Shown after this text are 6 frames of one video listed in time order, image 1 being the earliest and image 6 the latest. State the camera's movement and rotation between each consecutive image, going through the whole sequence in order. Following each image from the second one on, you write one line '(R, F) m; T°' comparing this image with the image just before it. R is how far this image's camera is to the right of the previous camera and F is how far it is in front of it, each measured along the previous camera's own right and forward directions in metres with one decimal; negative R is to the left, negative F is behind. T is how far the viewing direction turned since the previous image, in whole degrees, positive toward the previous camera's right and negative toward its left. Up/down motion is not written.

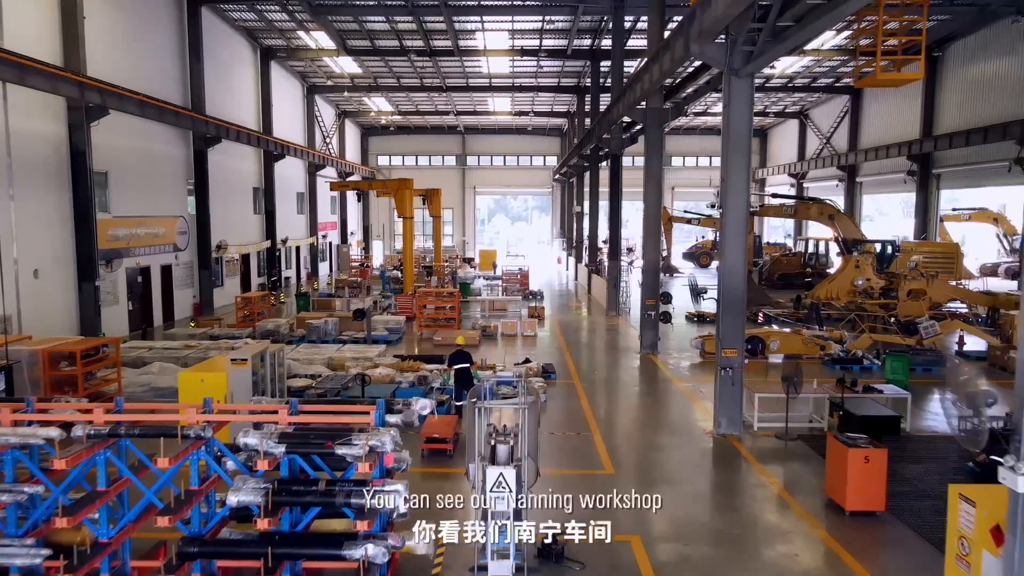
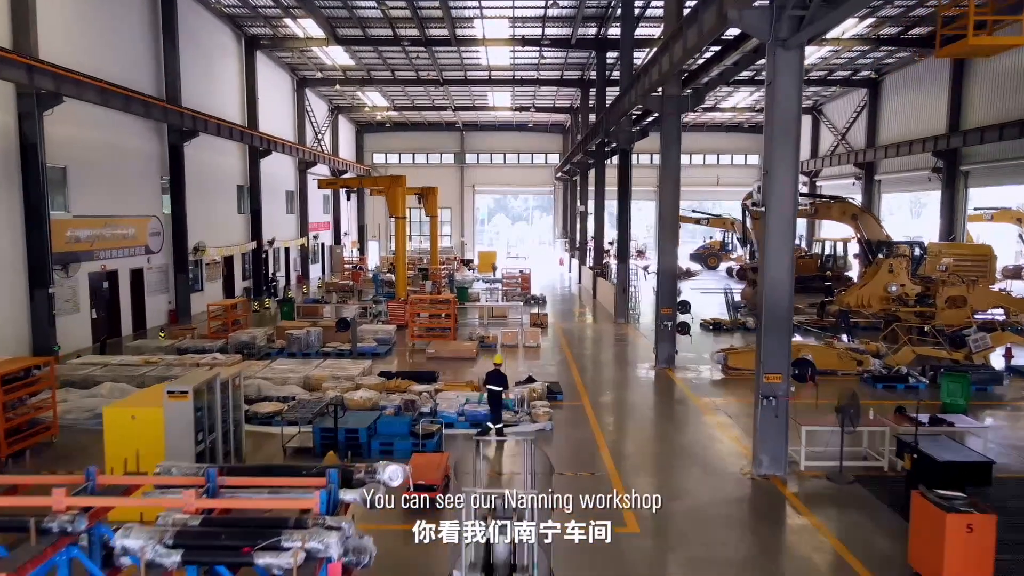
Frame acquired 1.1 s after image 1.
(0.0, +1.5) m; 0°
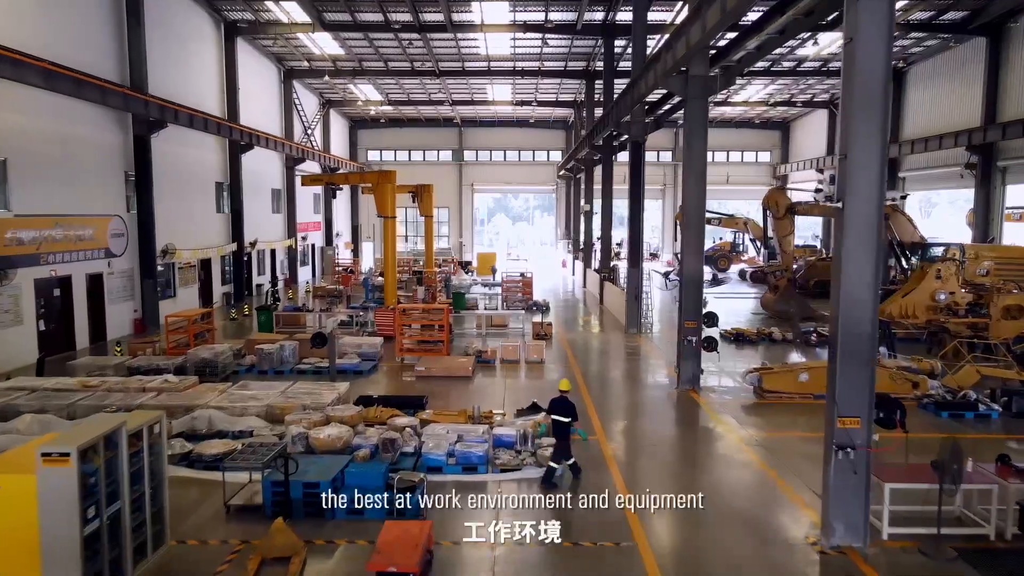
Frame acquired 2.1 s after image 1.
(0.0, +1.8) m; 0°
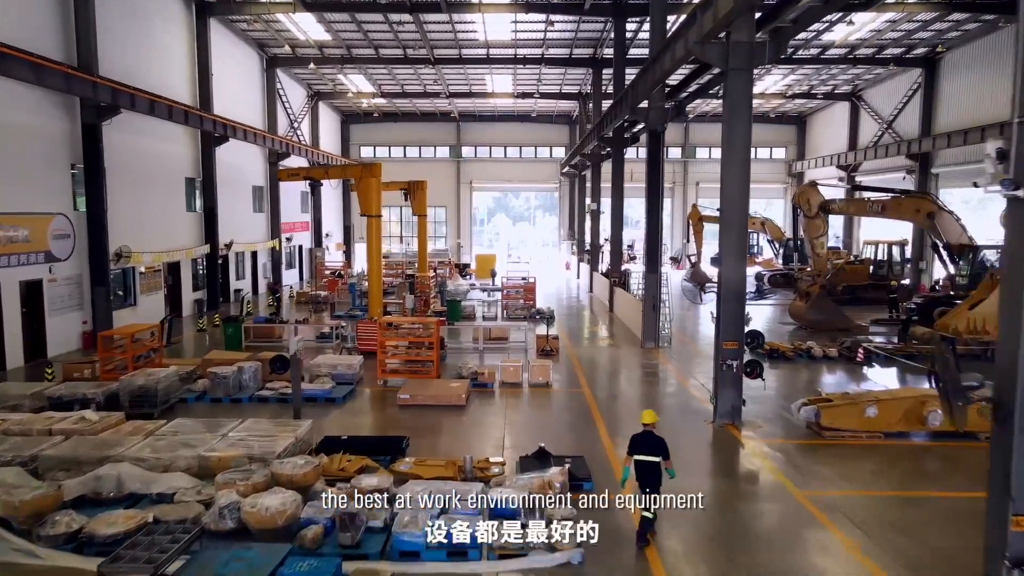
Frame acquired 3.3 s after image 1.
(0.0, +2.1) m; 0°
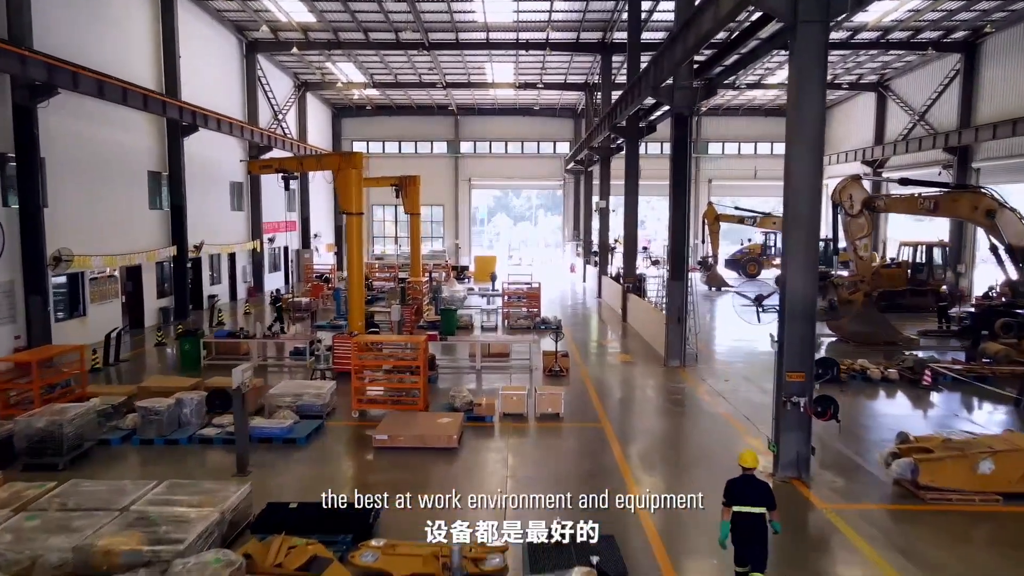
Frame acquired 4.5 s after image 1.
(0.0, +2.1) m; 0°
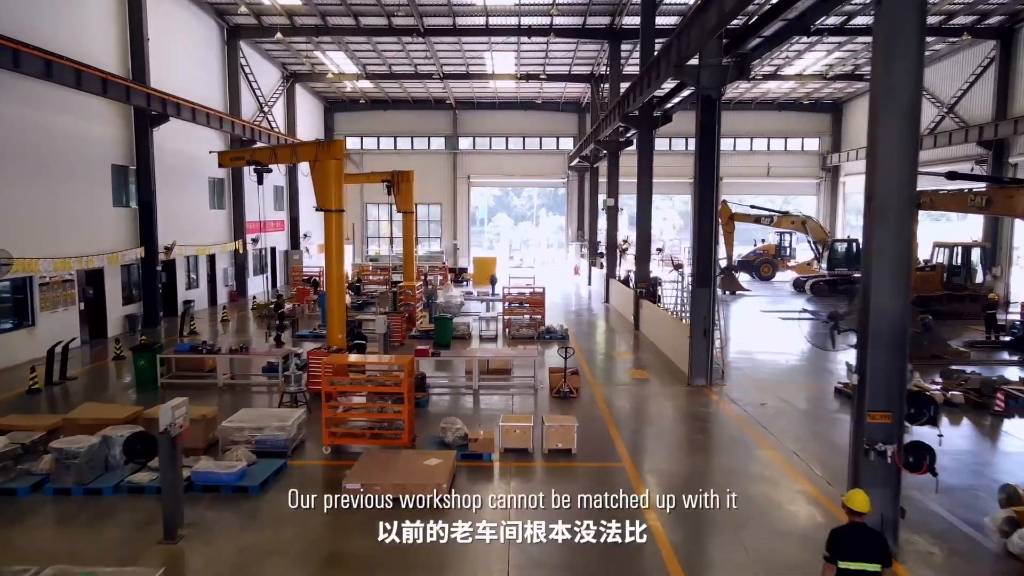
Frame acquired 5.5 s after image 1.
(0.0, +1.7) m; 0°
